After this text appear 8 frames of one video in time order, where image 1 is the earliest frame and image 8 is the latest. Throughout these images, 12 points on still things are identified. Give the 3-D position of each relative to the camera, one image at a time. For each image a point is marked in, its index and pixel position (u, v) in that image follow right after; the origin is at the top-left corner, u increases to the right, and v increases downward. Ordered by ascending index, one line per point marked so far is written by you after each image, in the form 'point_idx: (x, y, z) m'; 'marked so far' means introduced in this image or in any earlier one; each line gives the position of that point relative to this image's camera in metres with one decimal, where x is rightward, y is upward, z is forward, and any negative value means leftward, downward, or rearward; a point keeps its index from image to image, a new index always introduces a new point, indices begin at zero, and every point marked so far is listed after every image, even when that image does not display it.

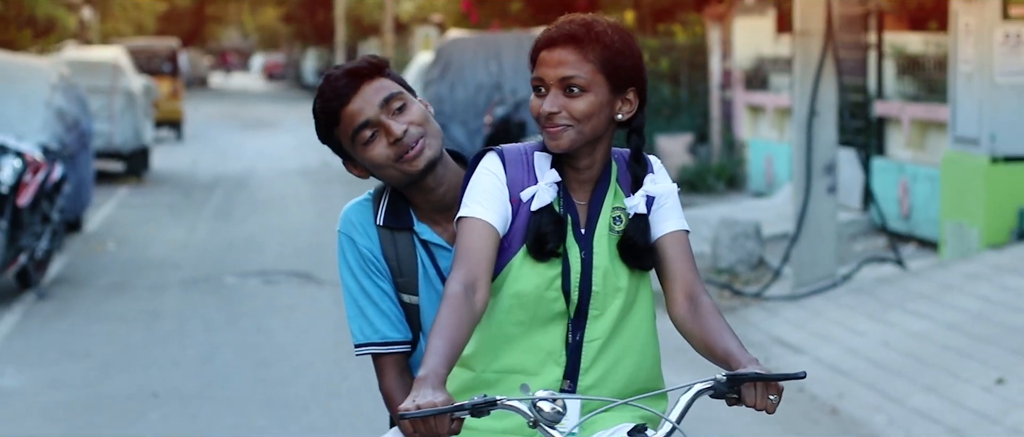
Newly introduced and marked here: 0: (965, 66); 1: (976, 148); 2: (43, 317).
0: (+3.0, +1.0, +9.4) m
1: (+3.0, +0.5, +9.3) m
2: (-3.1, -0.7, +9.5) m
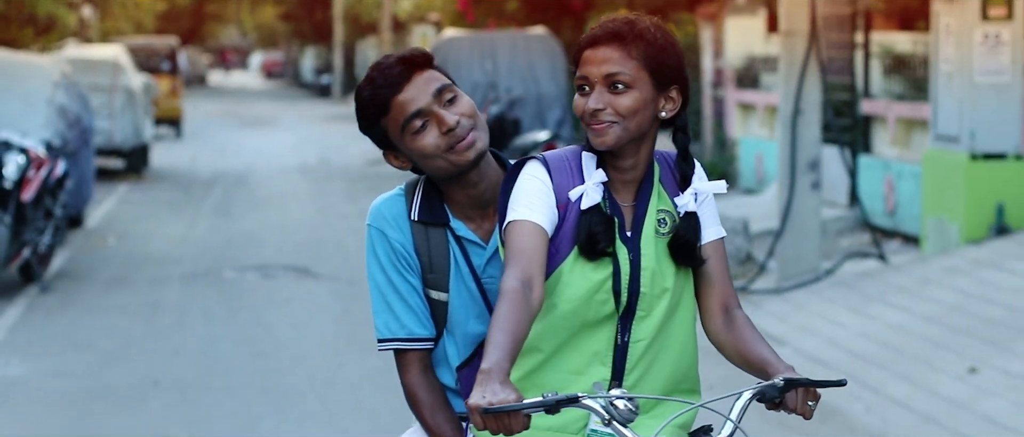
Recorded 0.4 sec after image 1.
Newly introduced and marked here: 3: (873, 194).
0: (+2.9, +1.0, +9.6) m
1: (+3.0, +0.5, +9.5) m
2: (-3.2, -0.6, +9.7) m
3: (+3.0, +0.2, +11.8) m
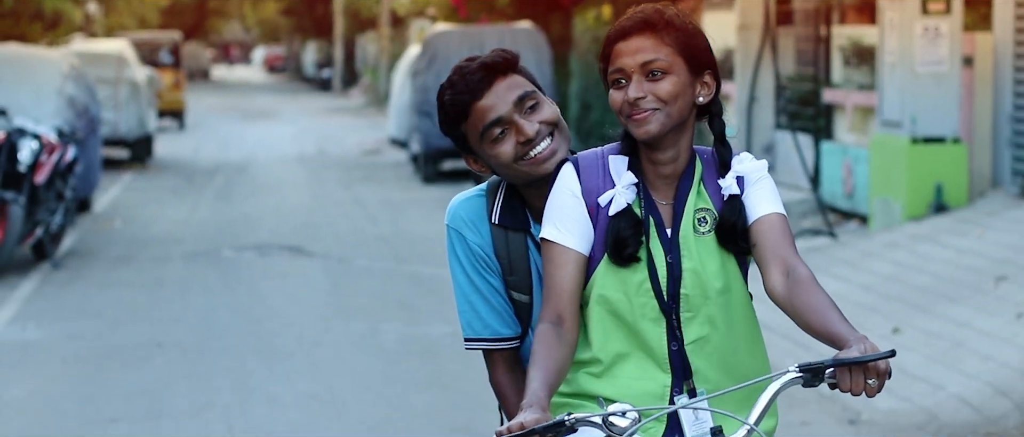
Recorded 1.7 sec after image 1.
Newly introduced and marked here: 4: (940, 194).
0: (+2.8, +1.2, +10.4) m
1: (+2.8, +0.6, +10.3) m
2: (-3.3, -0.5, +10.5) m
3: (+2.8, +0.4, +12.5) m
4: (+3.0, +0.2, +10.0) m
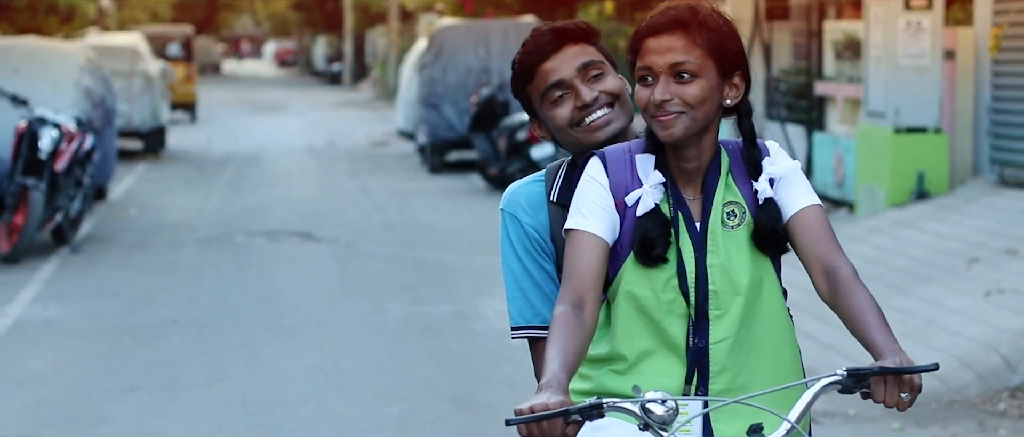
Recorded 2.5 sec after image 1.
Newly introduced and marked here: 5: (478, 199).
0: (+2.8, +1.3, +10.8) m
1: (+2.8, +0.7, +10.7) m
2: (-3.3, -0.4, +10.9) m
3: (+2.8, +0.5, +12.9) m
4: (+3.0, +0.3, +10.4) m
5: (-0.4, +0.2, +15.4) m
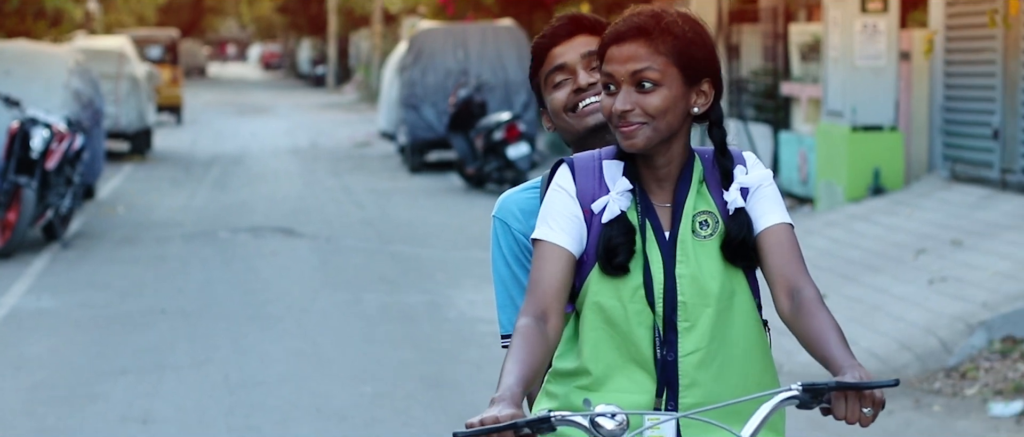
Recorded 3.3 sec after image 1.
0: (+2.5, +1.3, +11.3) m
1: (+2.6, +0.8, +11.2) m
2: (-3.5, -0.3, +11.3) m
3: (+2.6, +0.5, +13.4) m
4: (+2.8, +0.3, +10.9) m
5: (-0.6, +0.2, +15.8) m
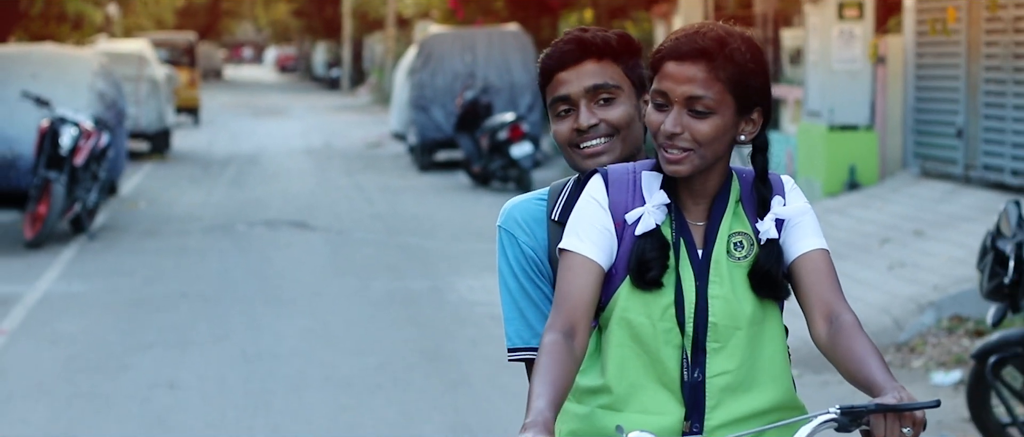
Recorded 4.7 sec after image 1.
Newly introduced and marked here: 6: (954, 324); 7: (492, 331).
0: (+2.5, +1.4, +12.0) m
1: (+2.6, +0.8, +11.9) m
2: (-3.6, -0.3, +12.1) m
3: (+2.6, +0.5, +14.1) m
4: (+2.8, +0.4, +11.6) m
5: (-0.6, +0.3, +16.6) m
6: (+2.4, -0.6, +7.9) m
7: (-0.1, -0.7, +8.6) m
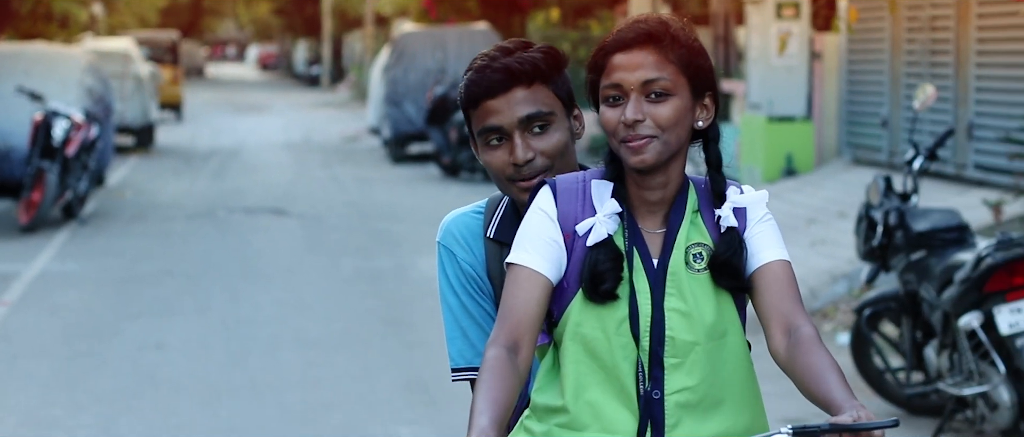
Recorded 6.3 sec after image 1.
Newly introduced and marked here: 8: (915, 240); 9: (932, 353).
0: (+2.2, +1.5, +12.9) m
1: (+2.3, +1.0, +12.8) m
2: (-3.9, -0.2, +13.0) m
3: (+2.3, +0.7, +15.0) m
4: (+2.5, +0.5, +12.5) m
5: (-1.0, +0.4, +17.4) m
6: (+2.2, -0.5, +8.8) m
7: (-0.4, -0.6, +9.5) m
8: (+1.7, -0.1, +6.1) m
9: (+1.8, -0.6, +6.1) m
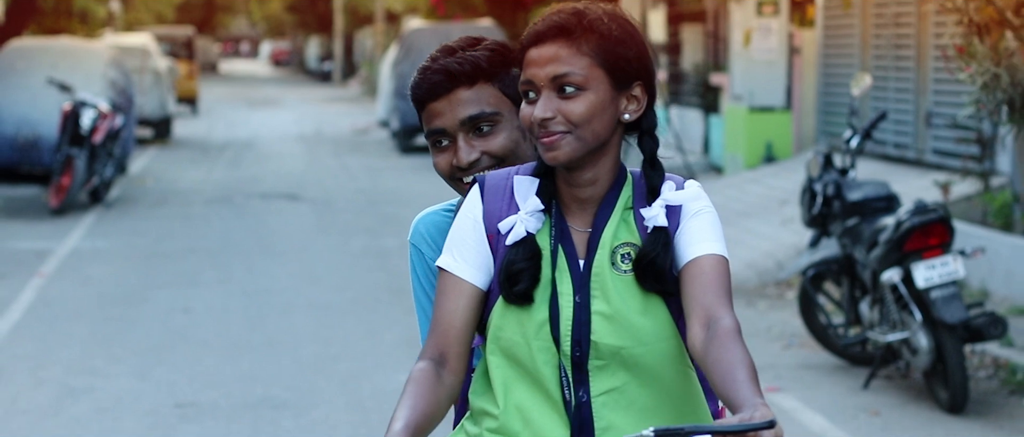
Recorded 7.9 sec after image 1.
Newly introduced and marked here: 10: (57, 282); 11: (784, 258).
0: (+2.2, +1.7, +13.7) m
1: (+2.2, +1.1, +13.6) m
2: (-3.9, 0.0, +13.9) m
3: (+2.3, +0.8, +15.9) m
4: (+2.5, +0.7, +13.4) m
5: (-0.9, +0.6, +18.3) m
6: (+2.1, -0.3, +9.6) m
7: (-0.5, -0.4, +10.4) m
8: (+1.7, 0.0, +7.0) m
9: (+1.7, -0.4, +7.0) m
10: (-3.3, -0.5, +10.3) m
11: (+1.9, -0.3, +9.9) m
